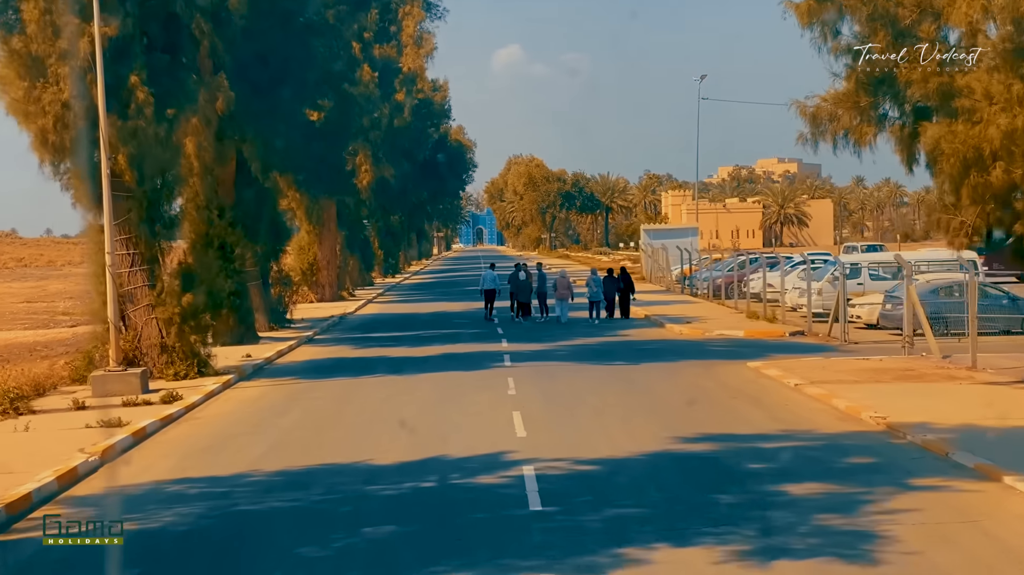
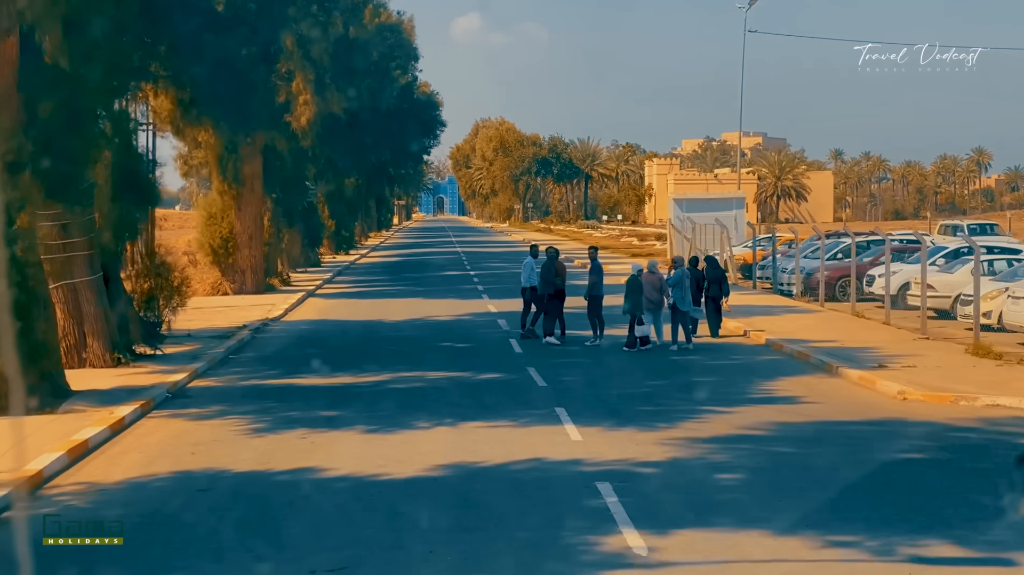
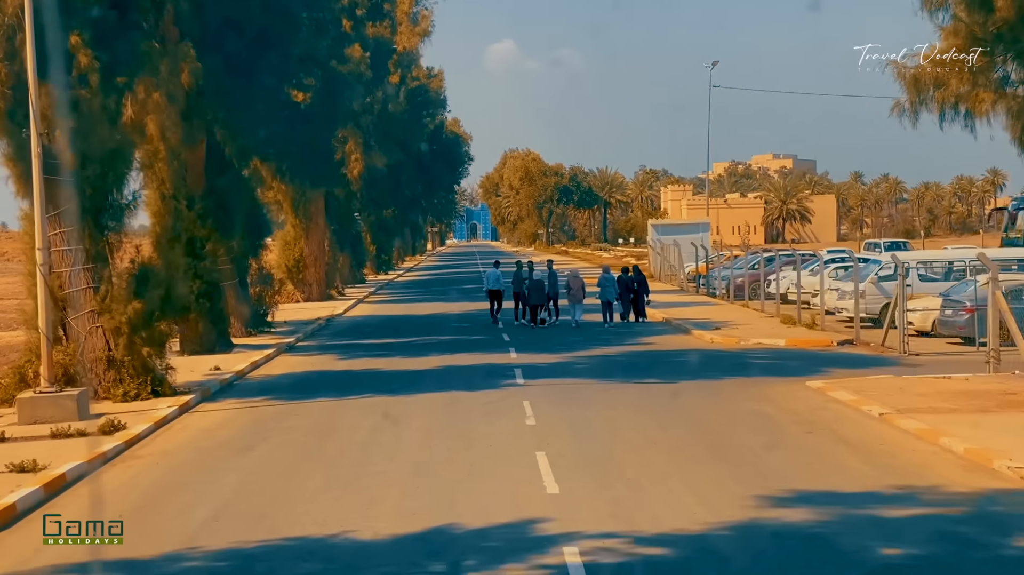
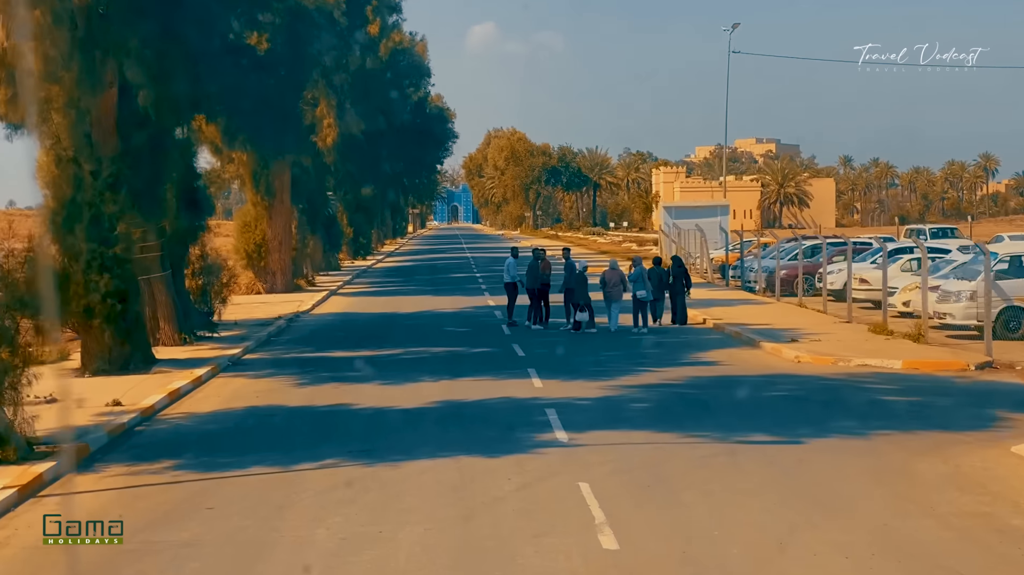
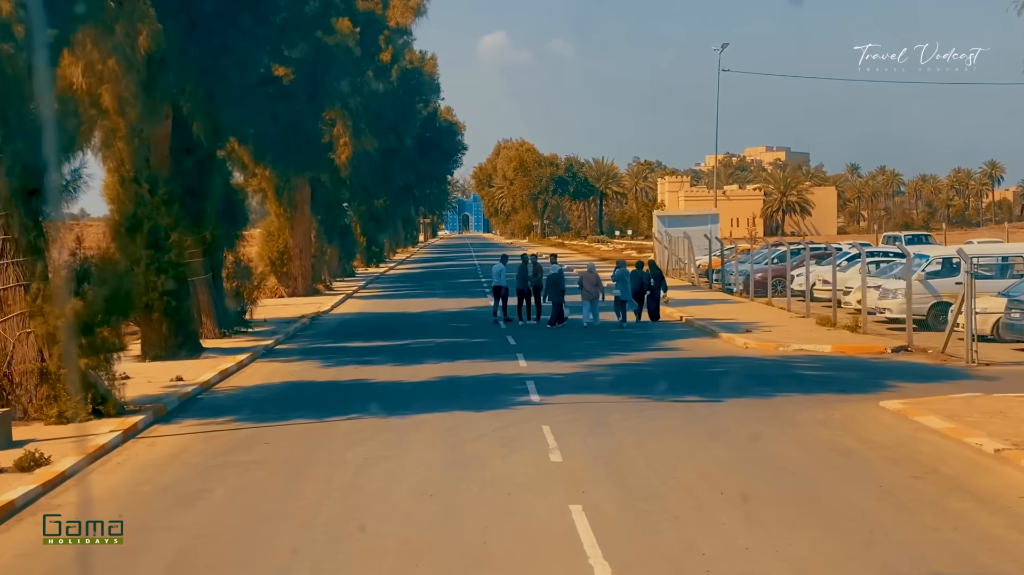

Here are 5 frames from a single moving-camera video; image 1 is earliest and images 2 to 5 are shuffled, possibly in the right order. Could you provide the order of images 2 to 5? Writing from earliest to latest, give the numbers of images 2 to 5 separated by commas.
3, 5, 4, 2
